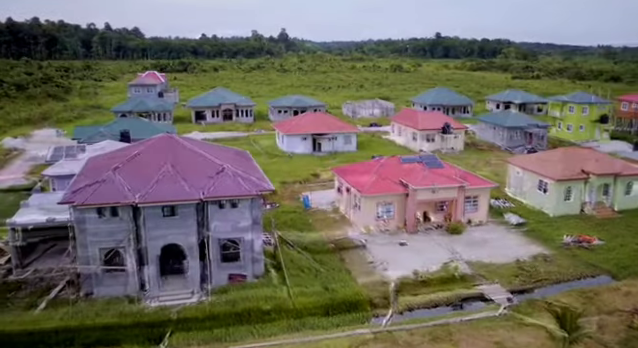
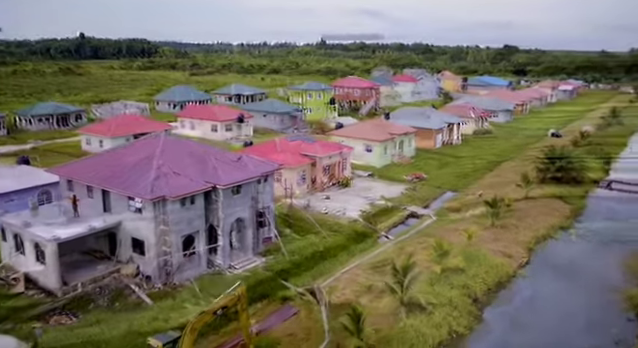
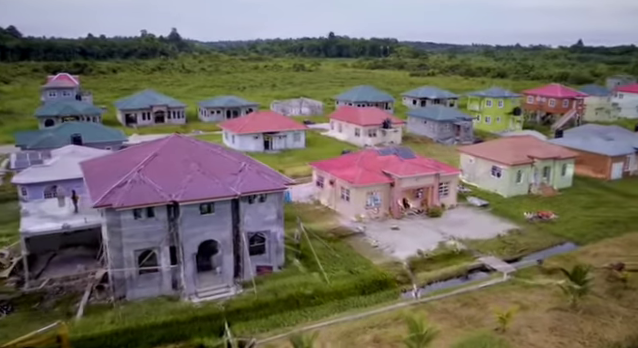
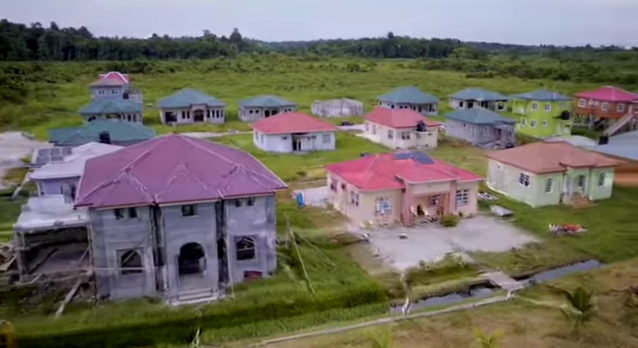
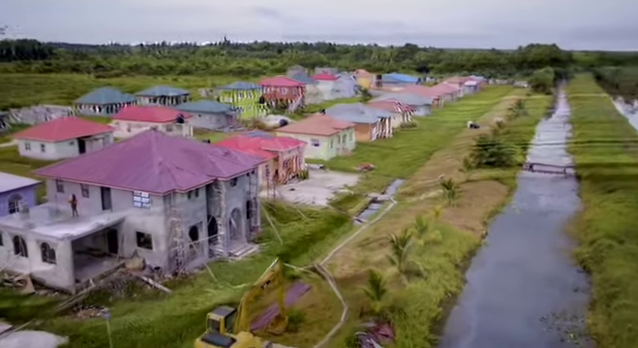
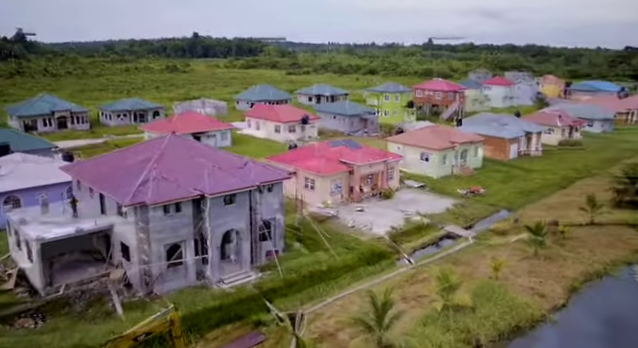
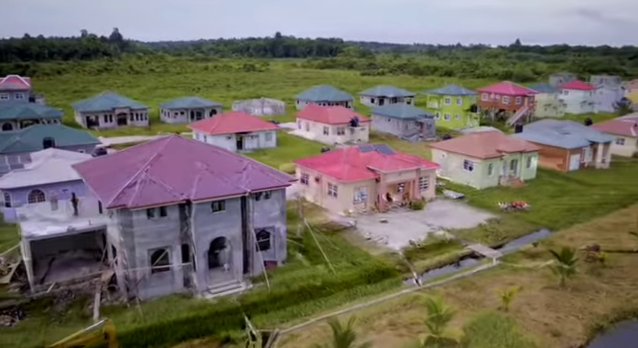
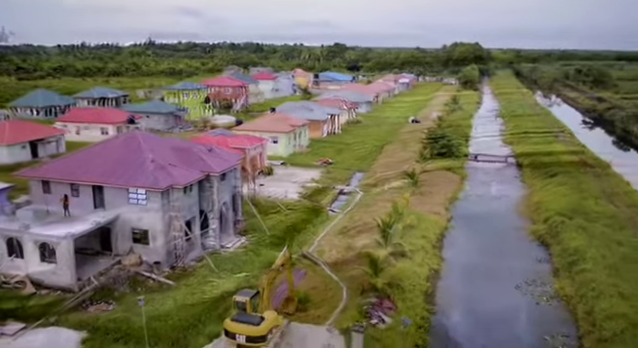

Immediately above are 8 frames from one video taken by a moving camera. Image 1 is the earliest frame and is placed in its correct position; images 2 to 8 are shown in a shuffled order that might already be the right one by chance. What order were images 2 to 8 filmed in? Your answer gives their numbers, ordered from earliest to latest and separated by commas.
4, 3, 7, 6, 2, 5, 8
